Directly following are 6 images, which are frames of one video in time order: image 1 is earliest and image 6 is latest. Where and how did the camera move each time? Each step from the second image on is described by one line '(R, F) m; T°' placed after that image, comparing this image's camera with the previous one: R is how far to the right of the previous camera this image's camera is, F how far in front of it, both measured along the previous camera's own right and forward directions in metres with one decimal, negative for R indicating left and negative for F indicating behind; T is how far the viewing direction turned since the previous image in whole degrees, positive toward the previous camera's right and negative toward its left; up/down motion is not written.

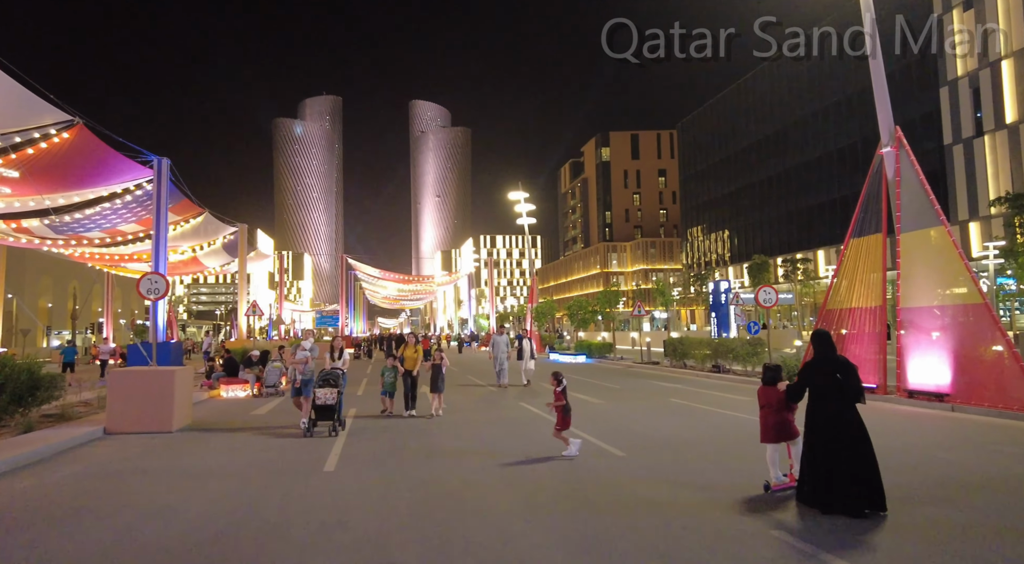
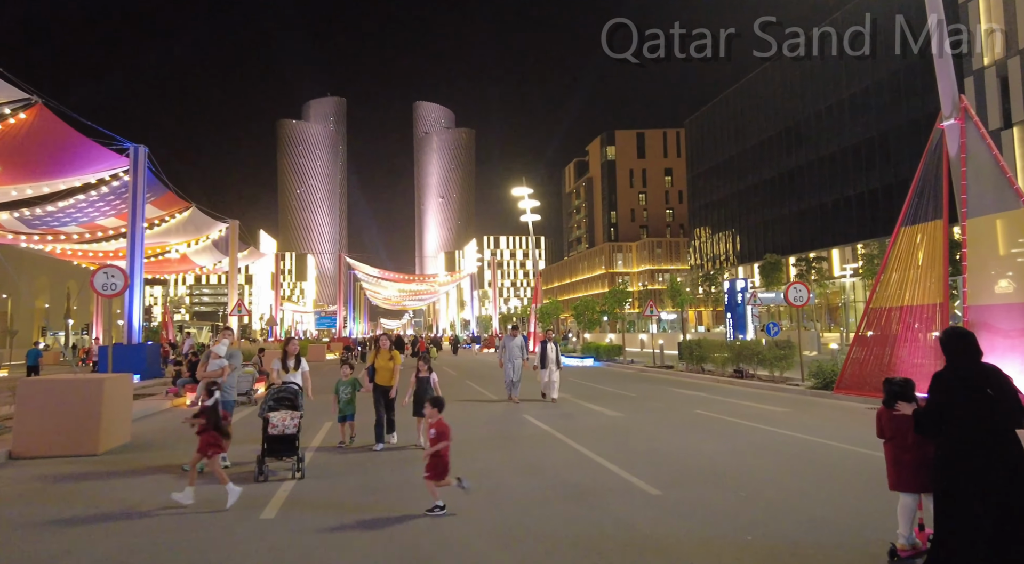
(0.0, +2.1) m; 0°
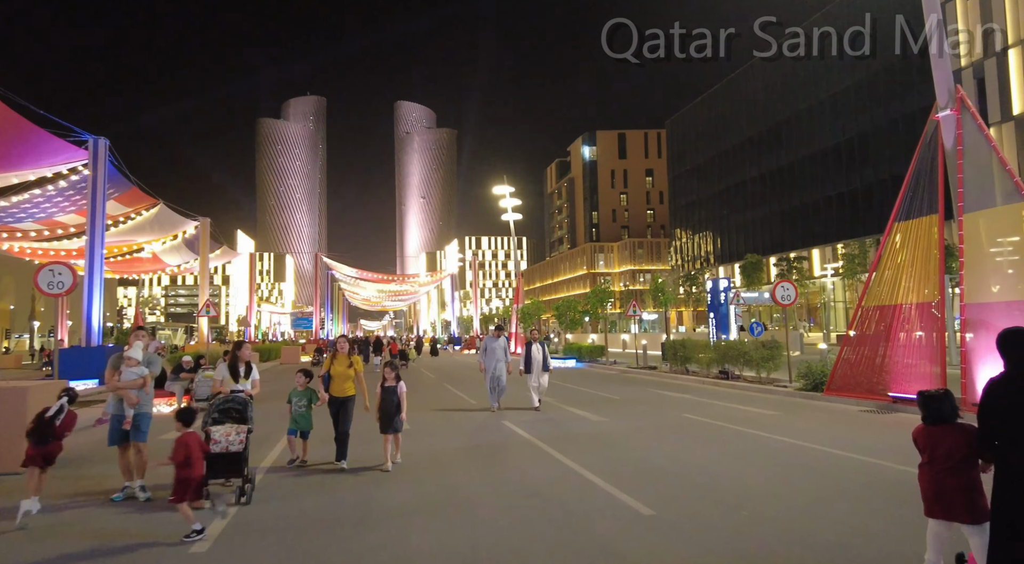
(+0.1, +0.8) m; +2°
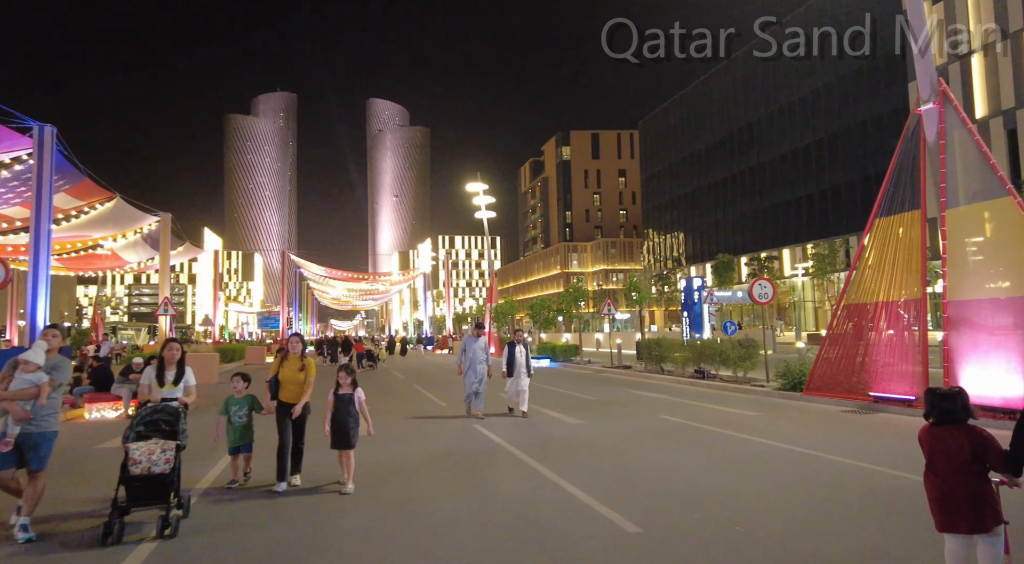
(0.0, +0.6) m; +2°
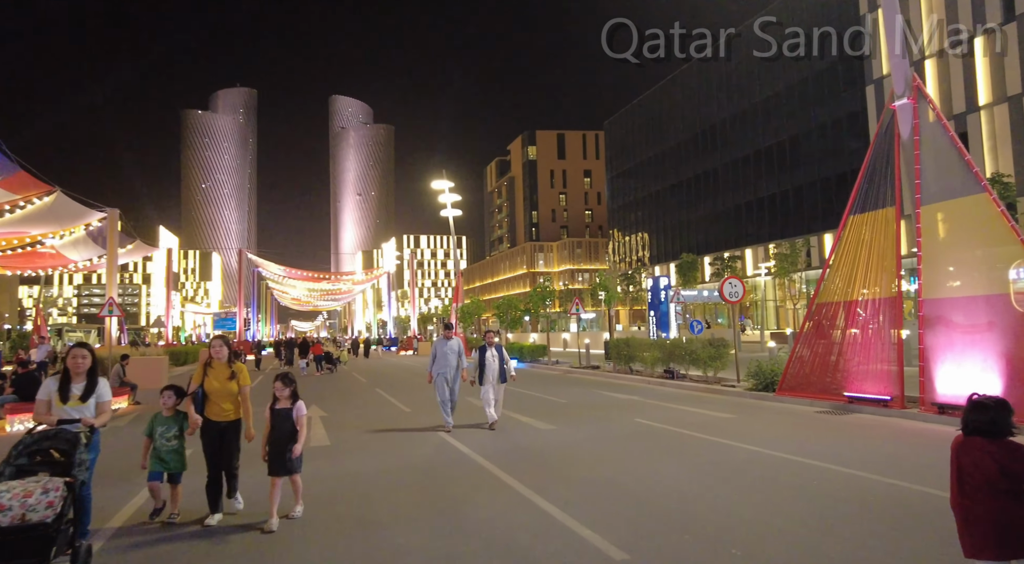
(0.0, +0.6) m; +3°
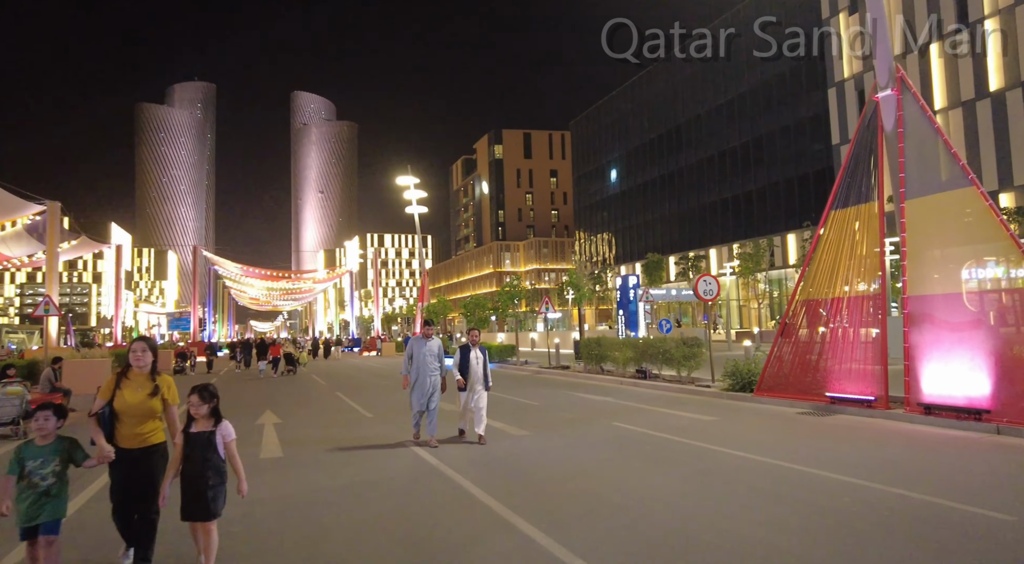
(-0.1, +0.7) m; +3°
